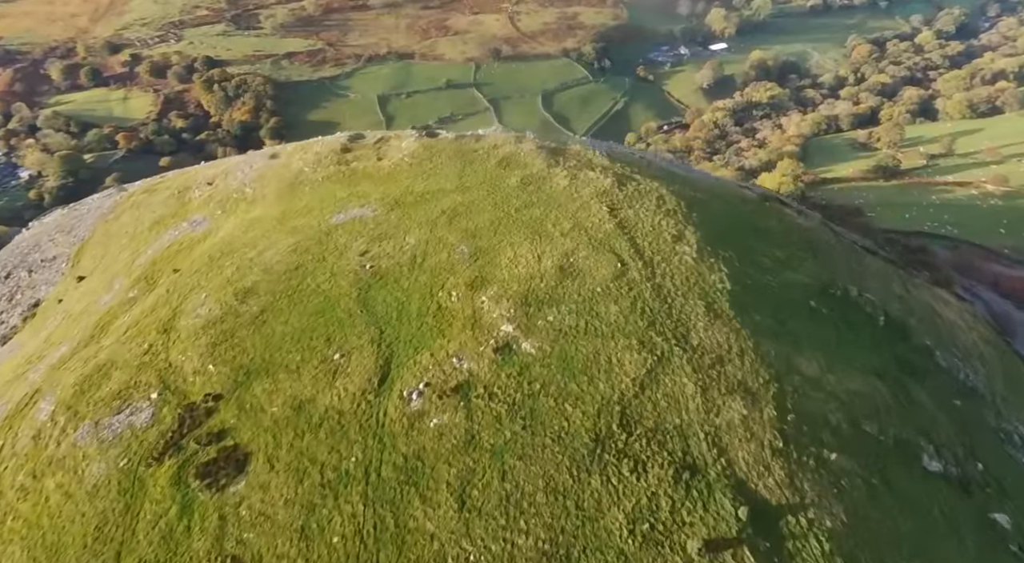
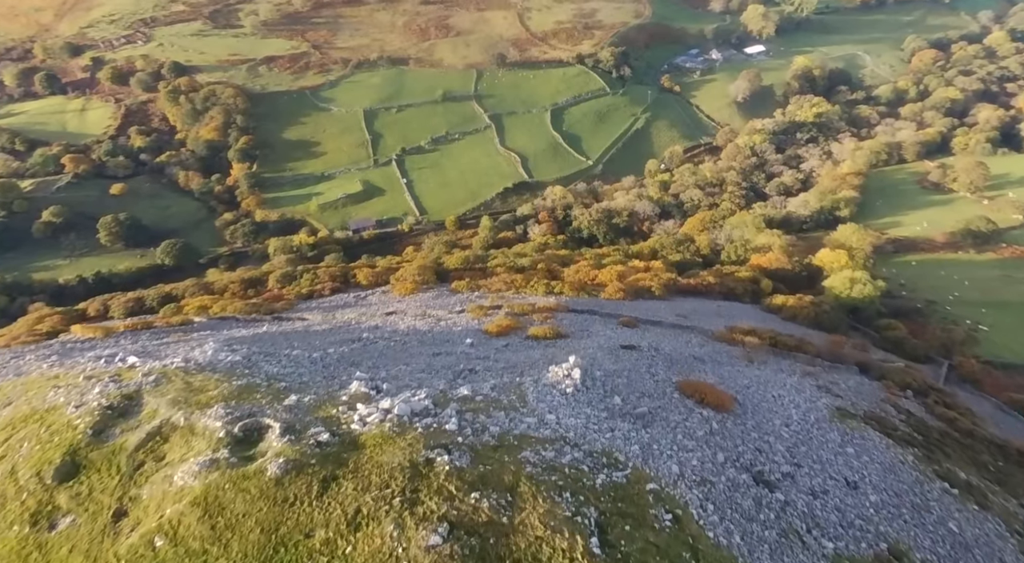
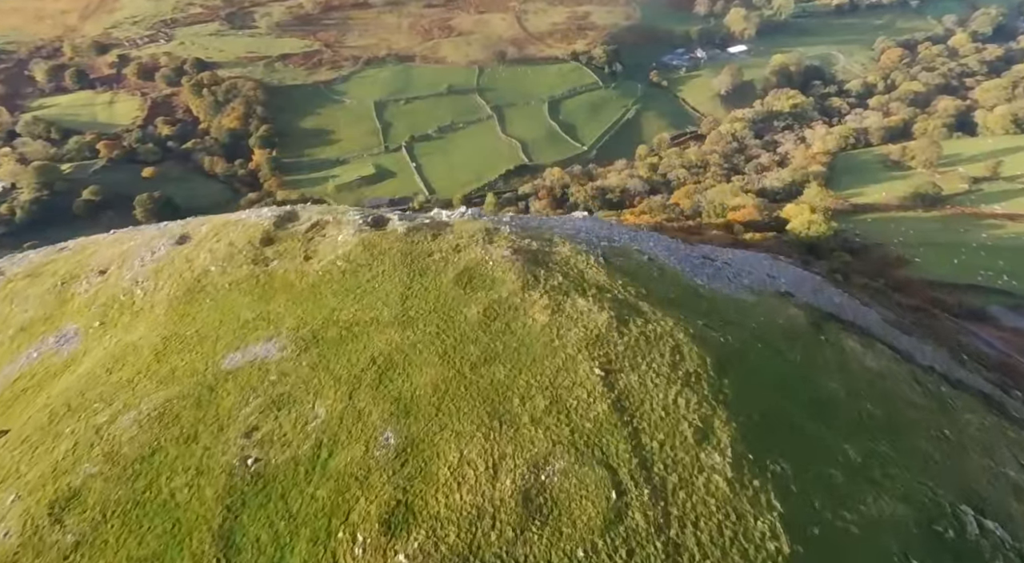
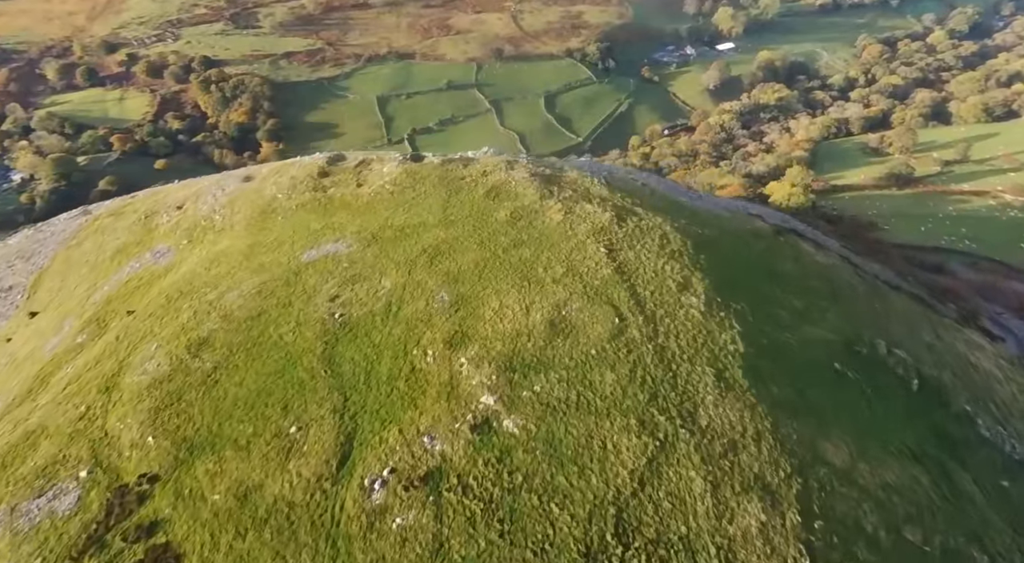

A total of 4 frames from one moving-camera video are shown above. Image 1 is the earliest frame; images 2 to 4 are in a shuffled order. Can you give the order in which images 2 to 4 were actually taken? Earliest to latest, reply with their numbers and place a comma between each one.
4, 3, 2
